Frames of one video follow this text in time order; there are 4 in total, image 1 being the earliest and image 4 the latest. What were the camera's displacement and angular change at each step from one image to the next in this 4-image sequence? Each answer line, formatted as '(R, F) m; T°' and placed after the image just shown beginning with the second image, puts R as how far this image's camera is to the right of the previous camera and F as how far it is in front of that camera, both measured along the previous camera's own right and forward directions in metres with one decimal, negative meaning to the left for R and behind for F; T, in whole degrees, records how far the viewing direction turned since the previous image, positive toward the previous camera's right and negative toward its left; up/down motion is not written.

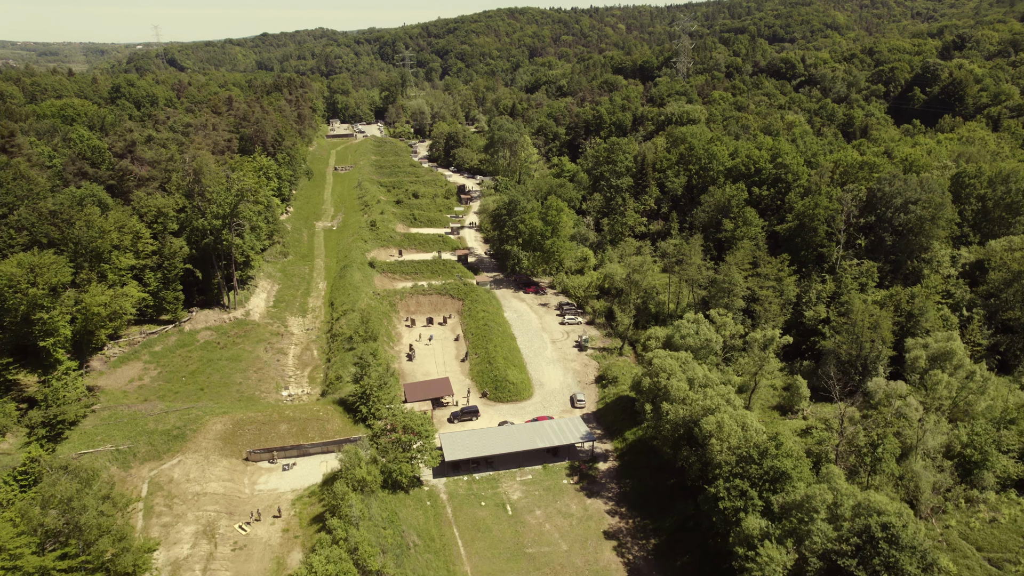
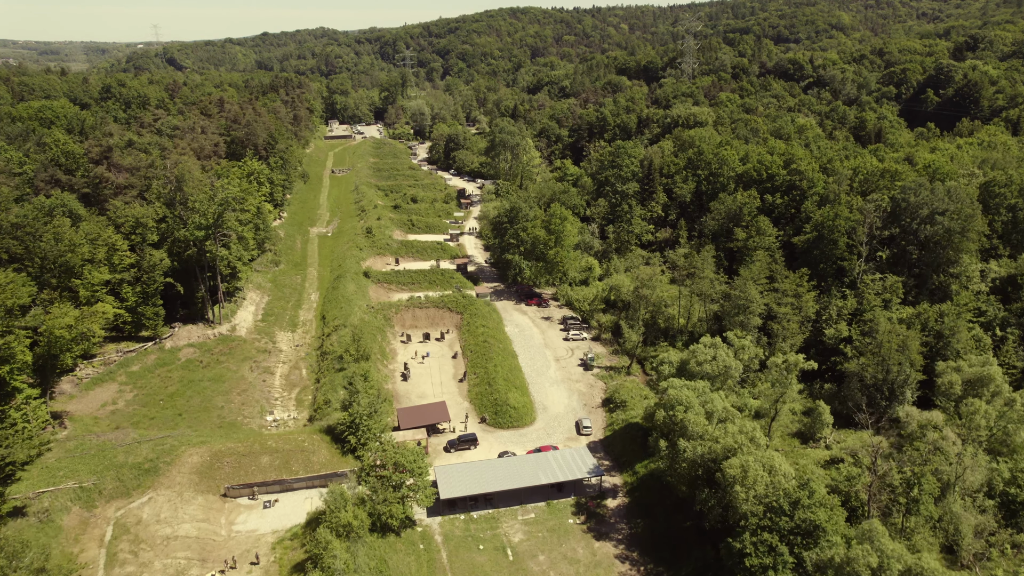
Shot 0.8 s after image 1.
(0.0, +3.2) m; 0°
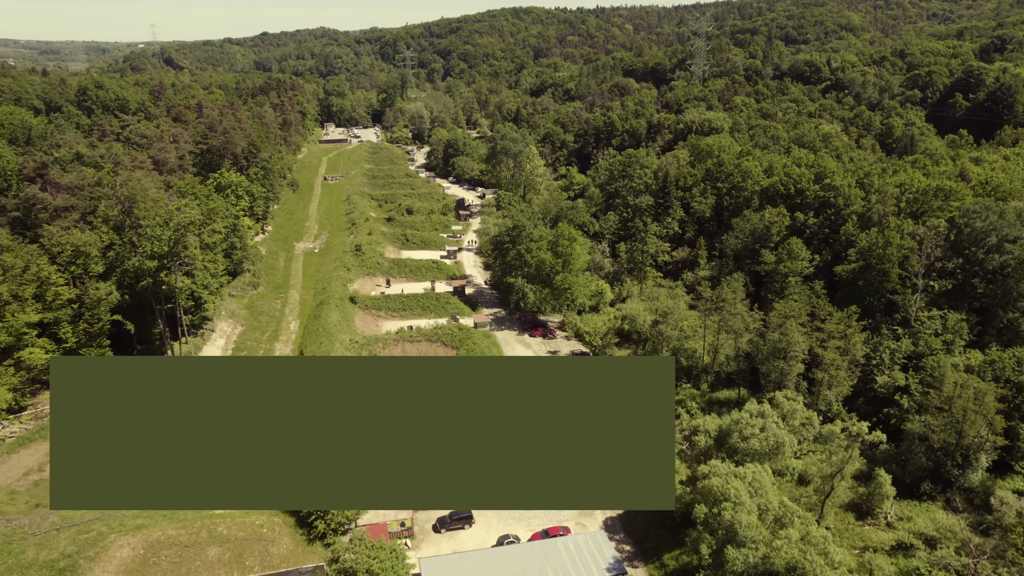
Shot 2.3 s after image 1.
(-0.1, +6.8) m; 0°
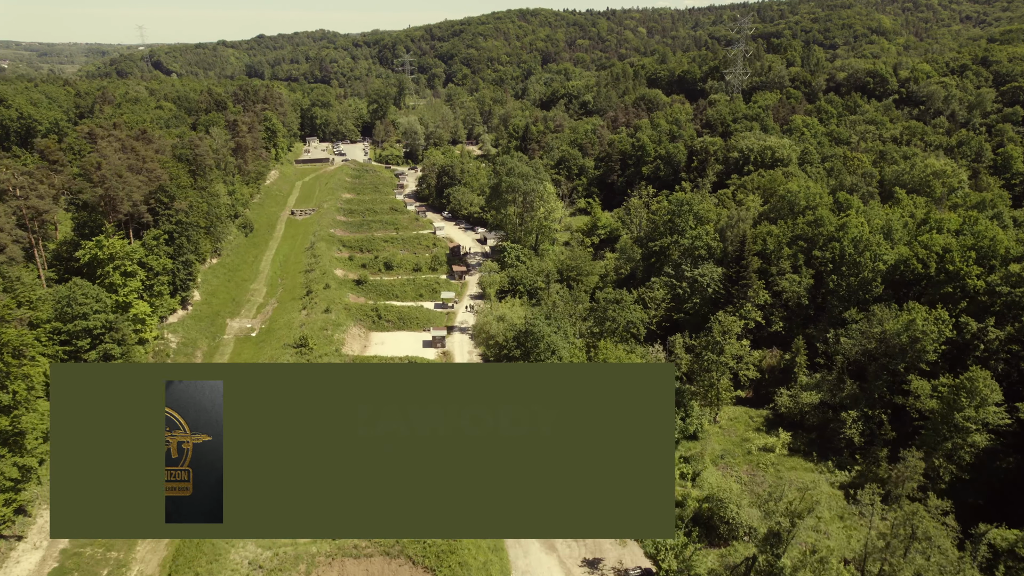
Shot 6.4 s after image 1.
(-0.5, +22.0) m; 0°
